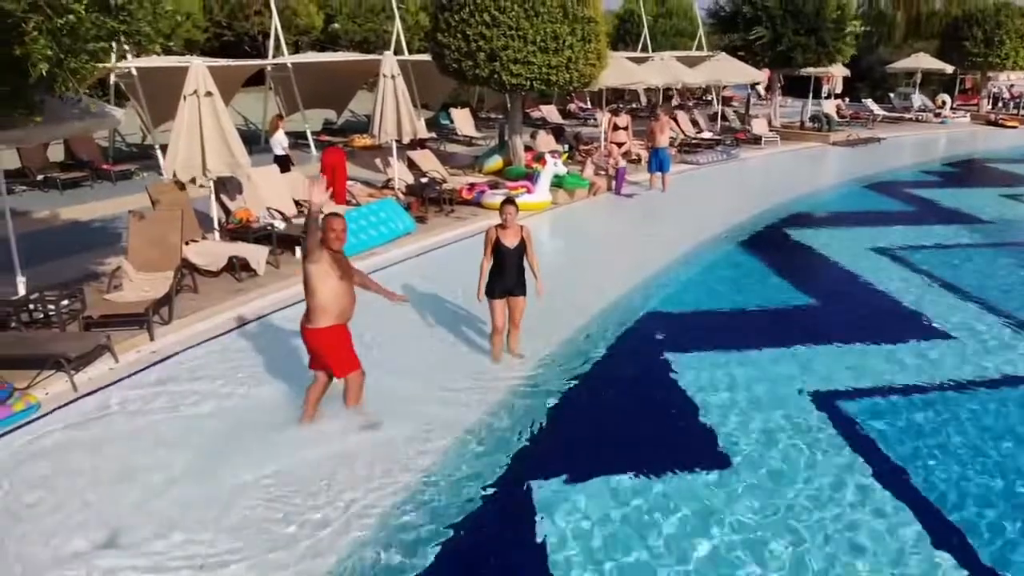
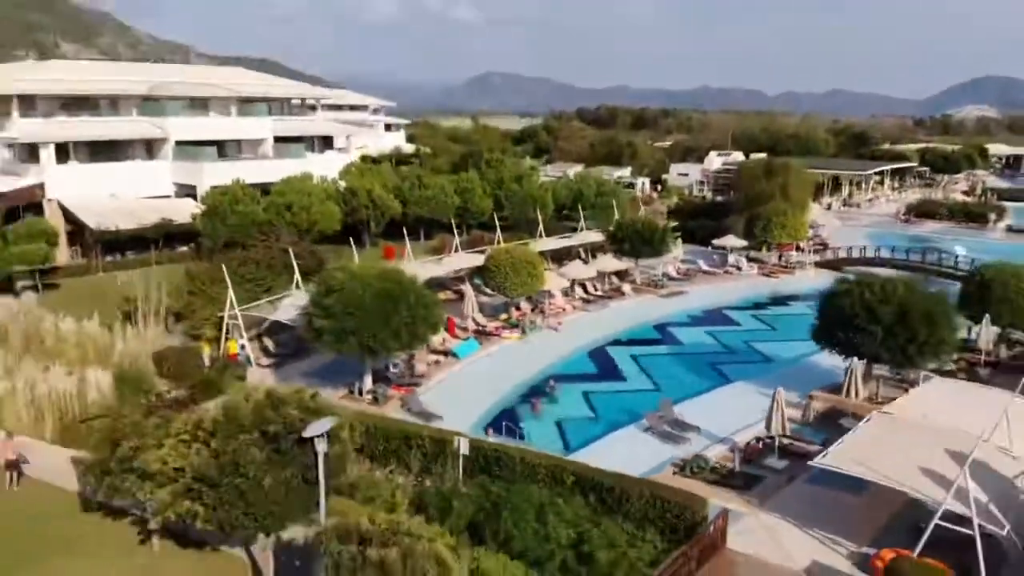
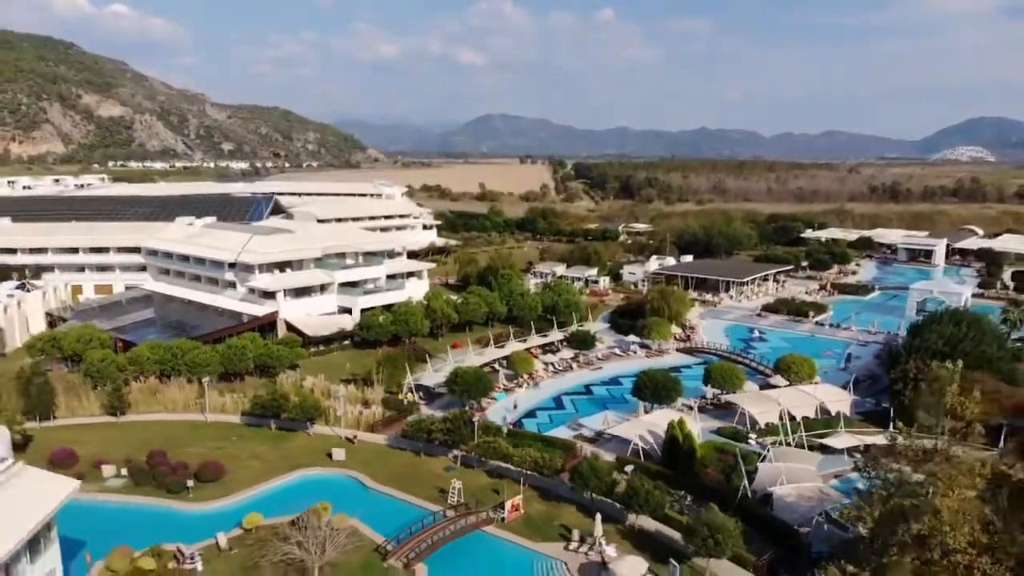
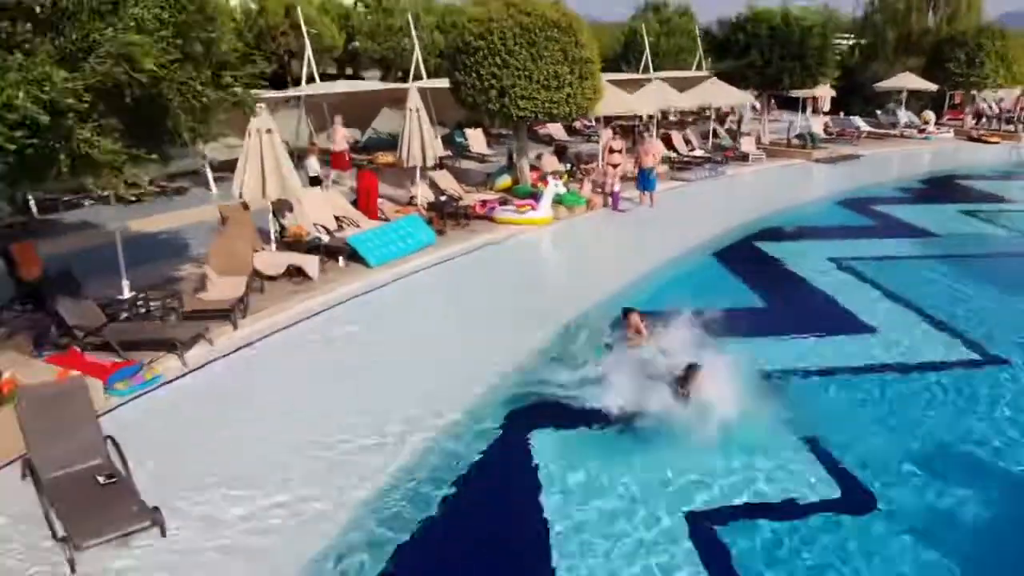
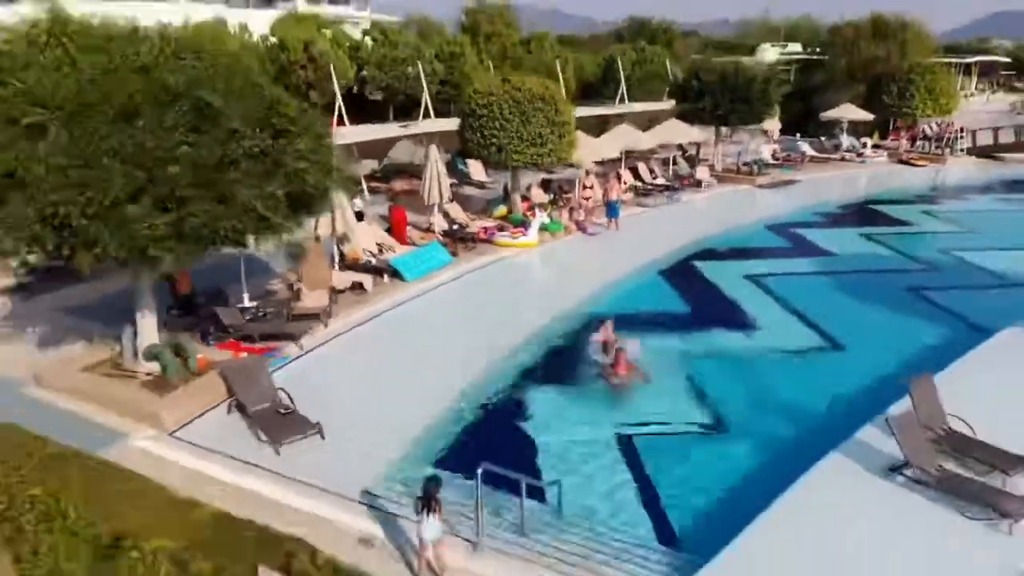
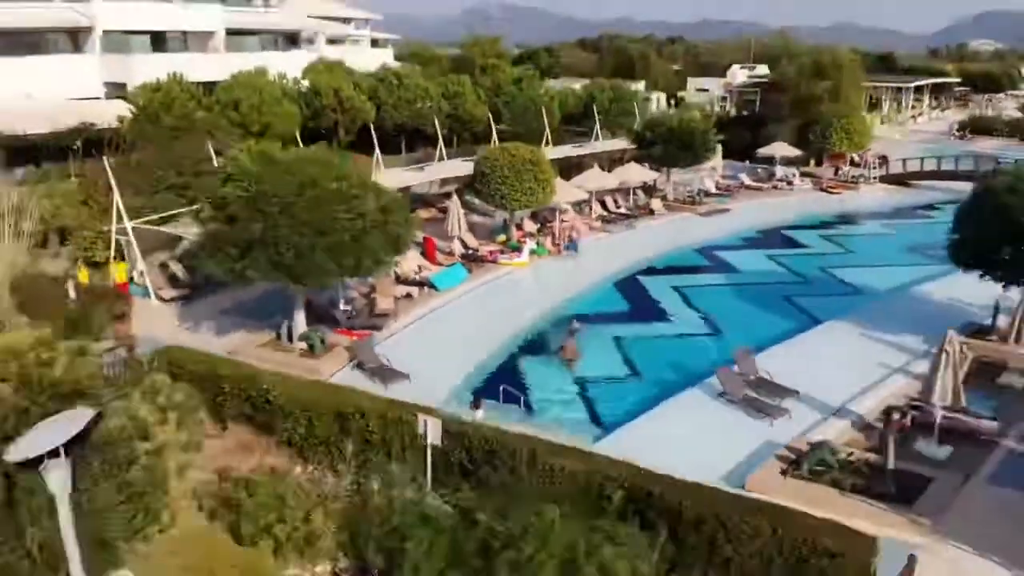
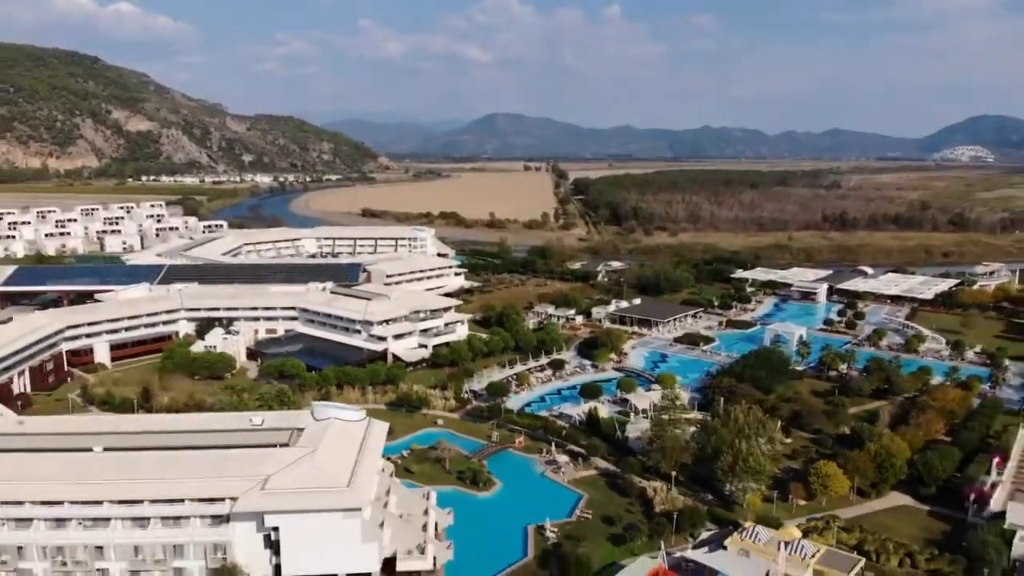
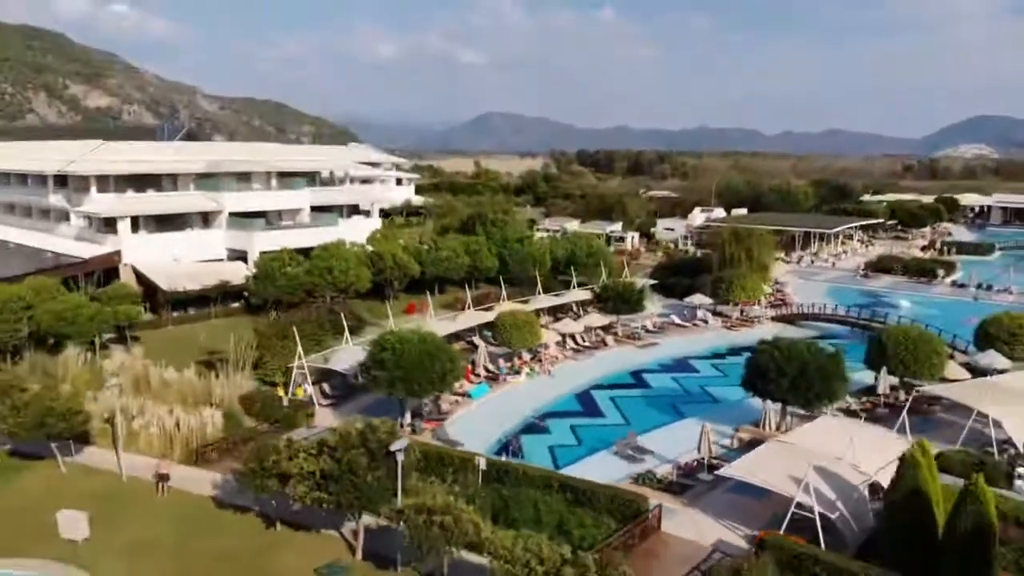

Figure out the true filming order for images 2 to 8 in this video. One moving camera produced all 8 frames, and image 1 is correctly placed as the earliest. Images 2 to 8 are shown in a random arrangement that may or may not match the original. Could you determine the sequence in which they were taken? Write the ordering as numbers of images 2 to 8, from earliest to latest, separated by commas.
4, 5, 6, 2, 8, 3, 7
